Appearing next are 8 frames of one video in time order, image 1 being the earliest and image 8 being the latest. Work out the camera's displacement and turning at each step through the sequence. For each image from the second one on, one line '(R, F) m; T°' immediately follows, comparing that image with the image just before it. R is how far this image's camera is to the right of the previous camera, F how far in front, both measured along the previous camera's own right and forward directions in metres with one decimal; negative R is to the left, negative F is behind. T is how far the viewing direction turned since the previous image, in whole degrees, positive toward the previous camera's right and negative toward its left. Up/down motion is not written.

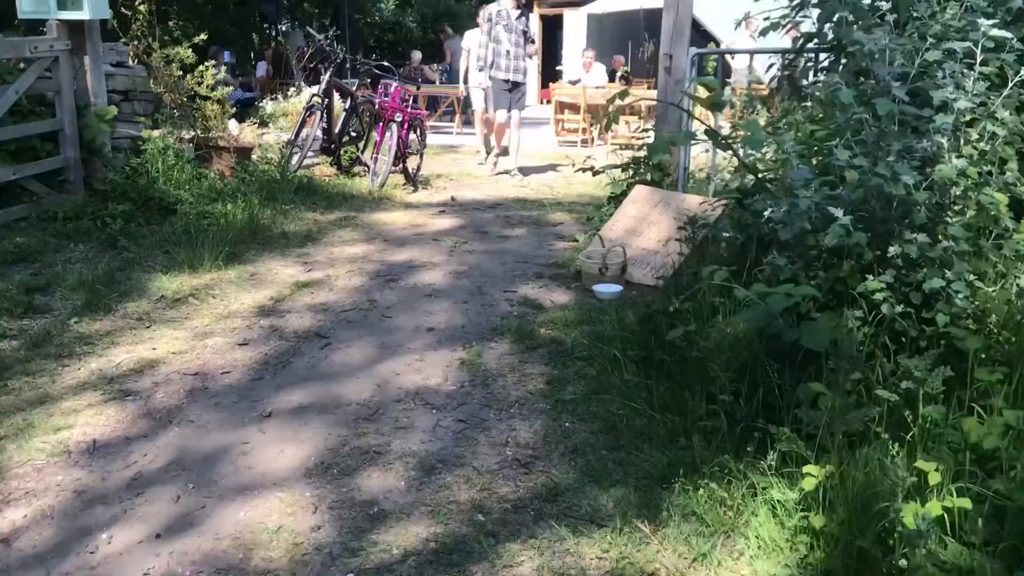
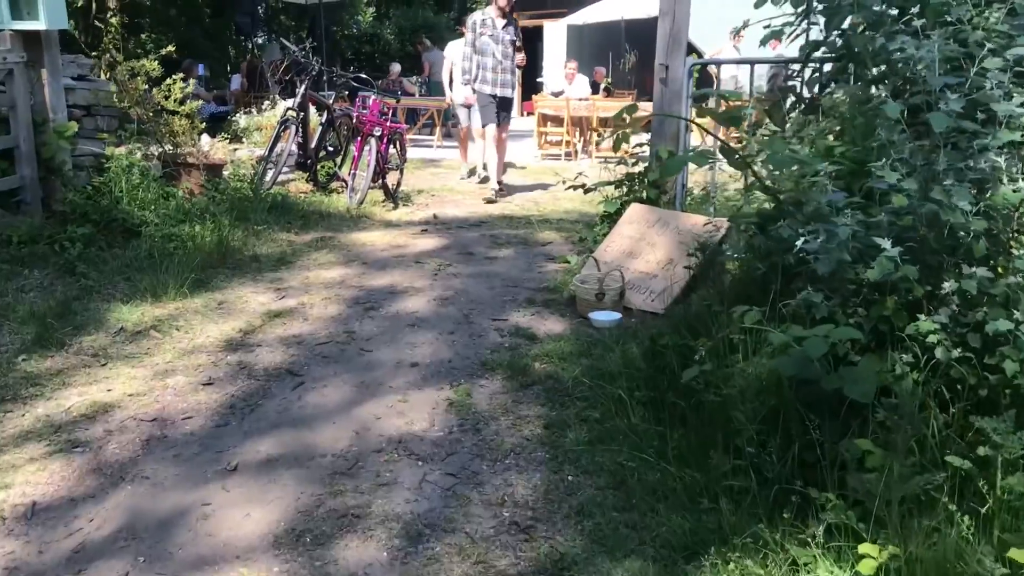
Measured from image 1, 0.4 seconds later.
(0.0, +0.4) m; +1°
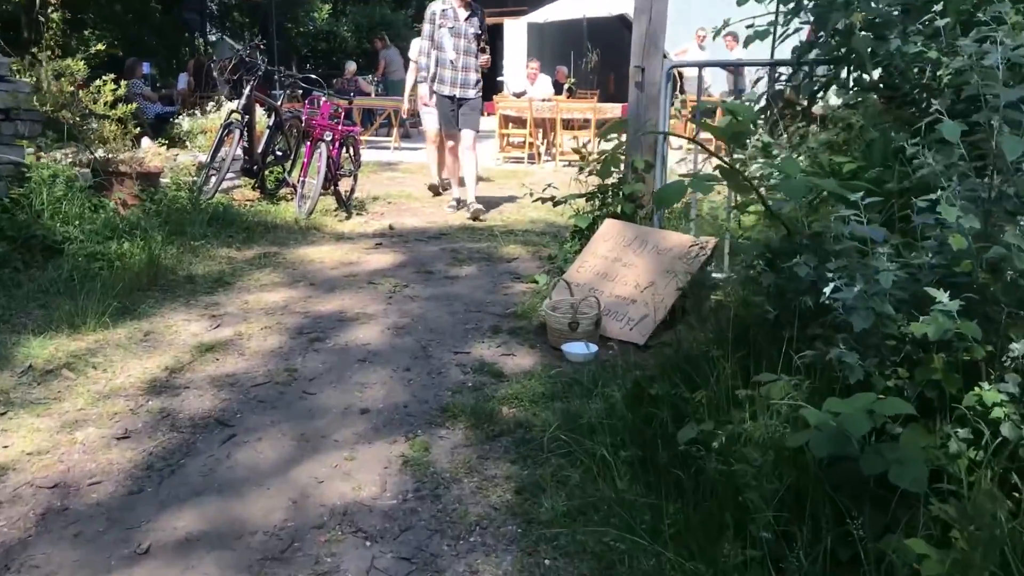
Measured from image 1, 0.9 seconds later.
(0.0, +0.5) m; +2°
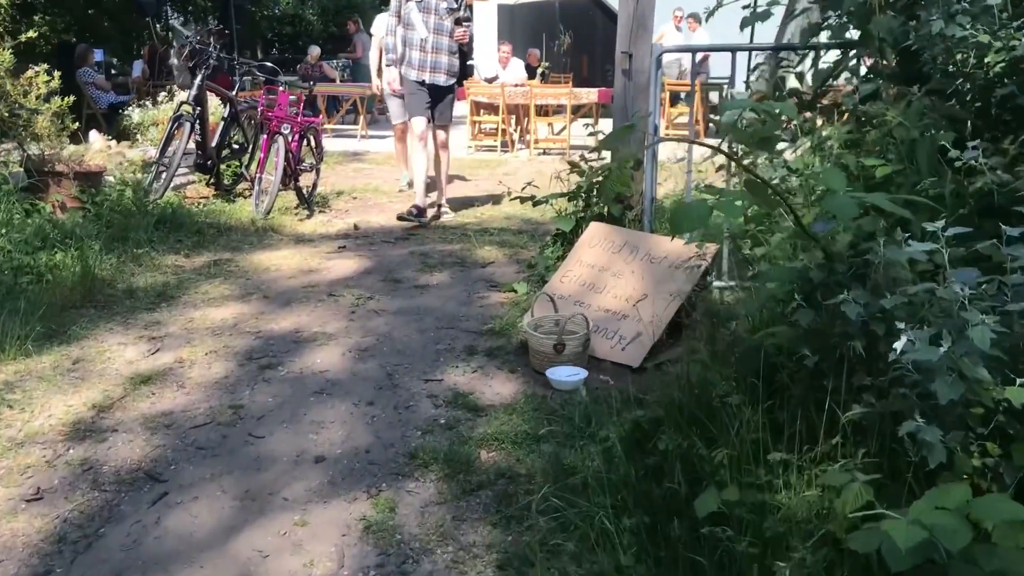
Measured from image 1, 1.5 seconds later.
(0.0, +0.5) m; +2°
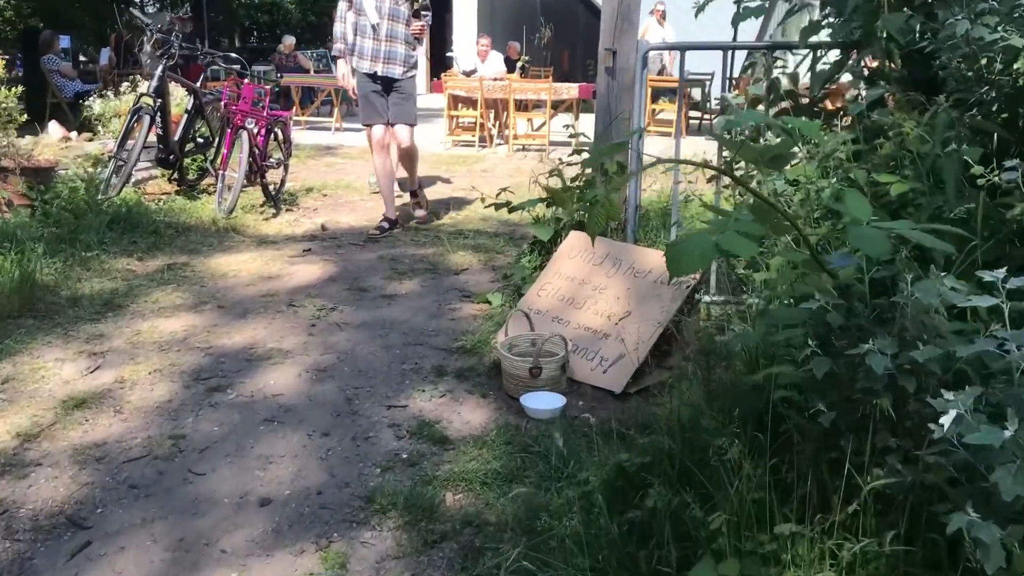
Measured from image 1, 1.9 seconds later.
(0.0, +0.3) m; +1°
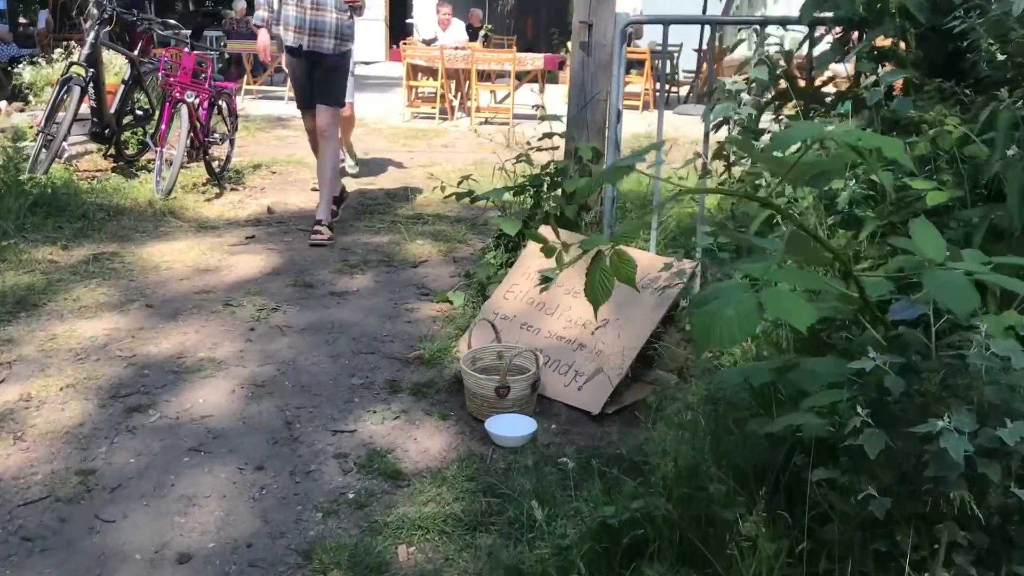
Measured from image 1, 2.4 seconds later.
(0.0, +0.4) m; +2°
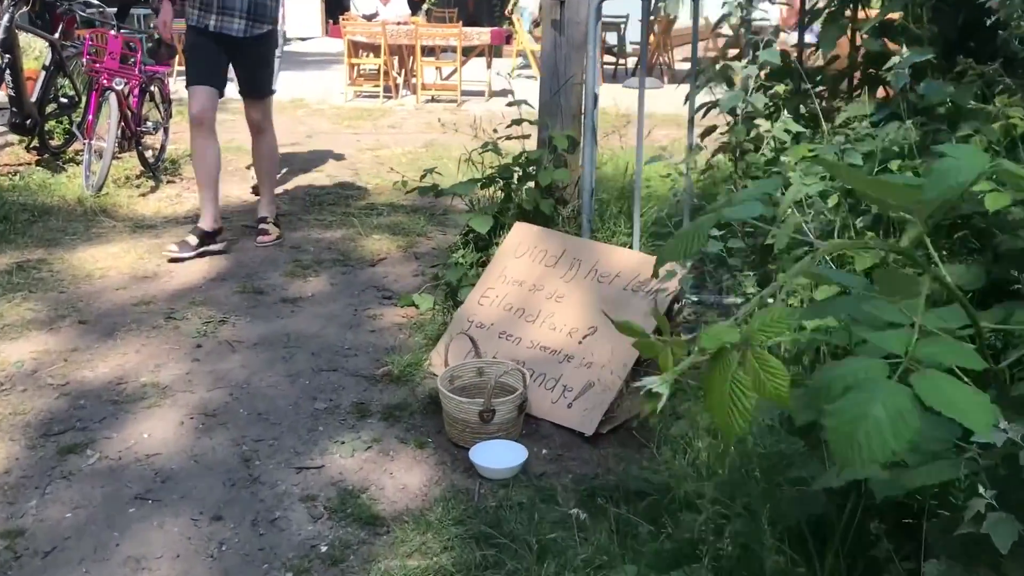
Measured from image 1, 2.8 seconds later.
(-0.1, +0.3) m; +3°
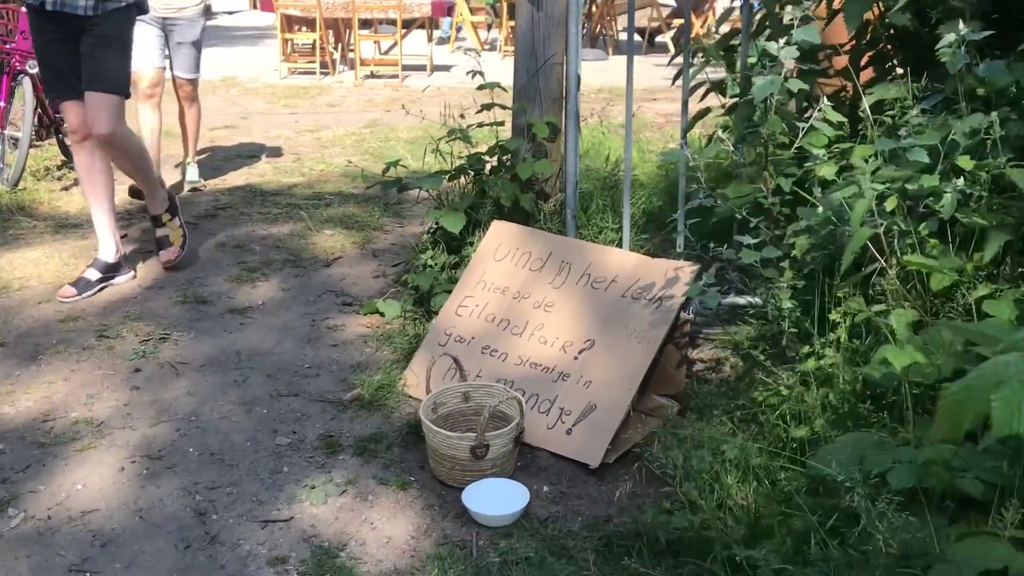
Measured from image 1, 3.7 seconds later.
(-0.1, +0.4) m; +4°
